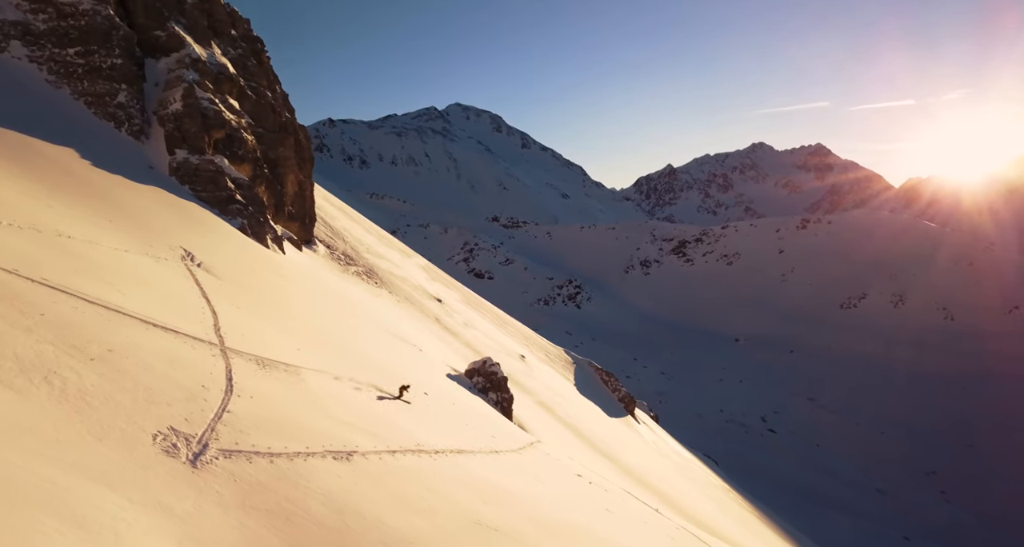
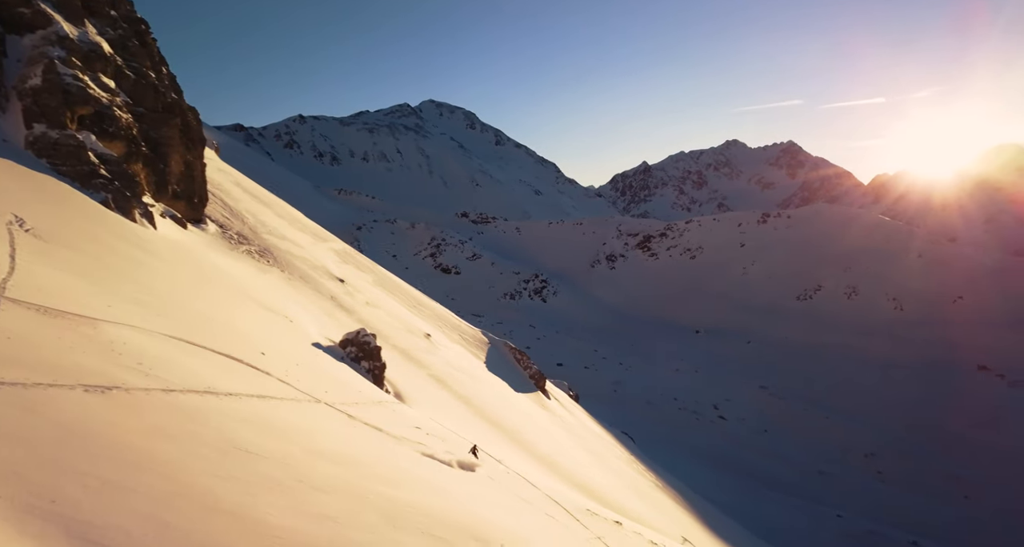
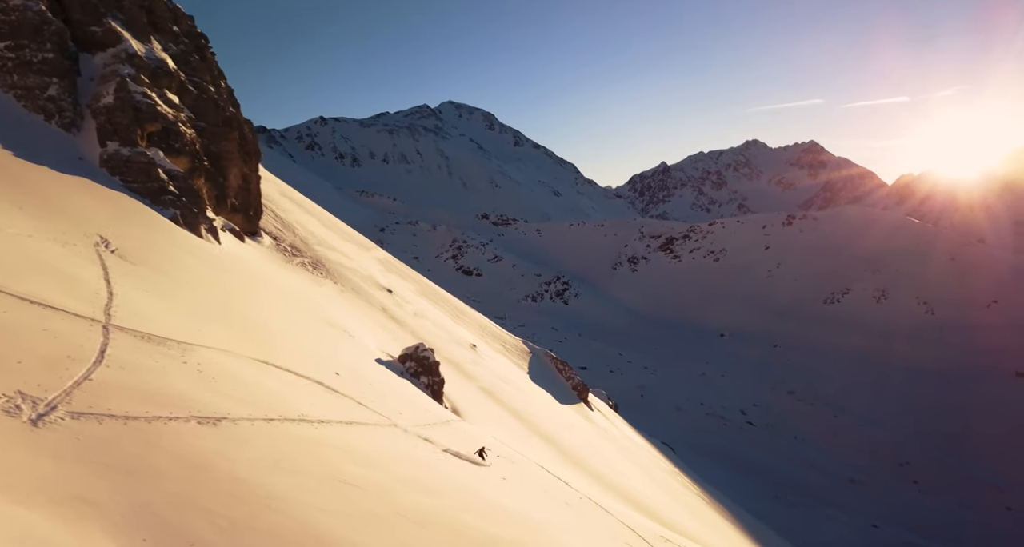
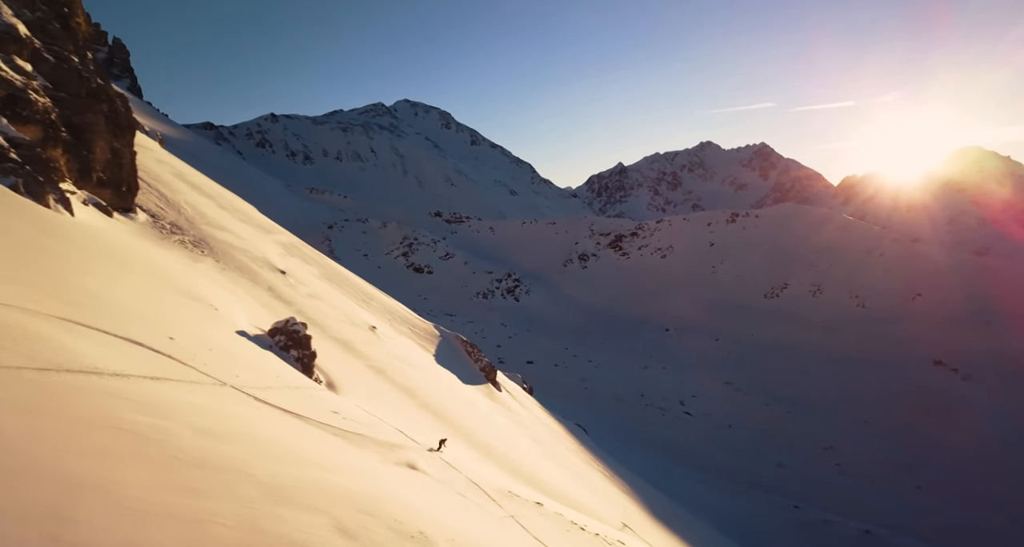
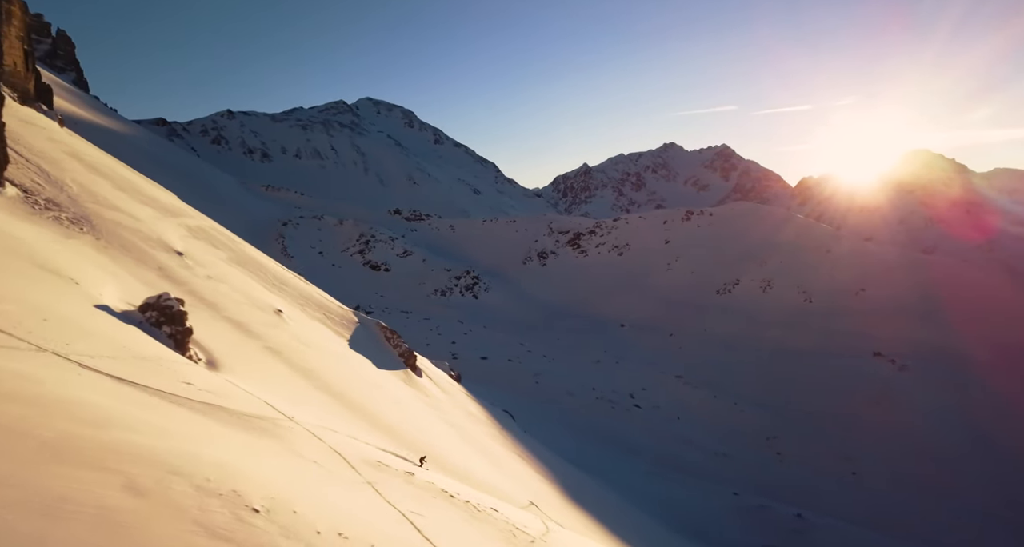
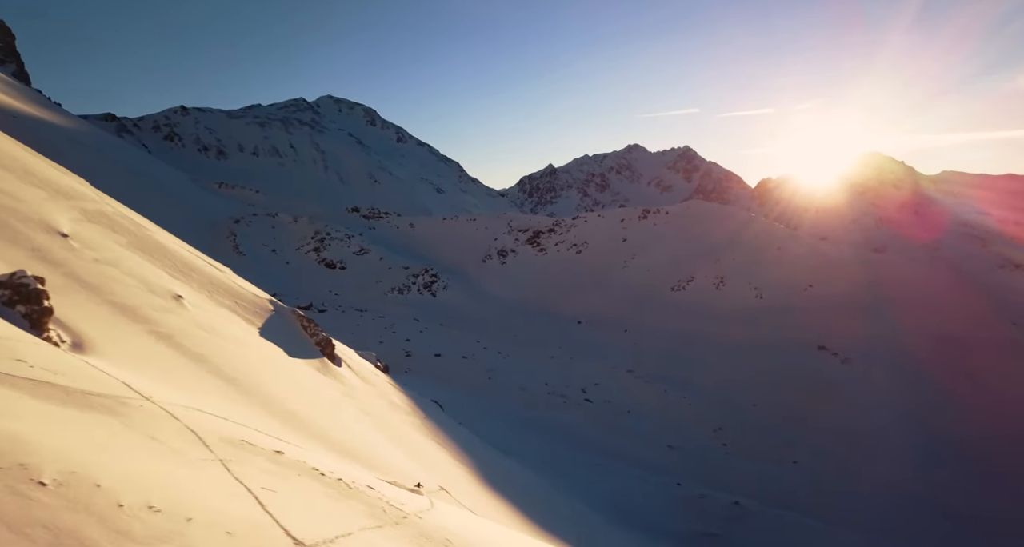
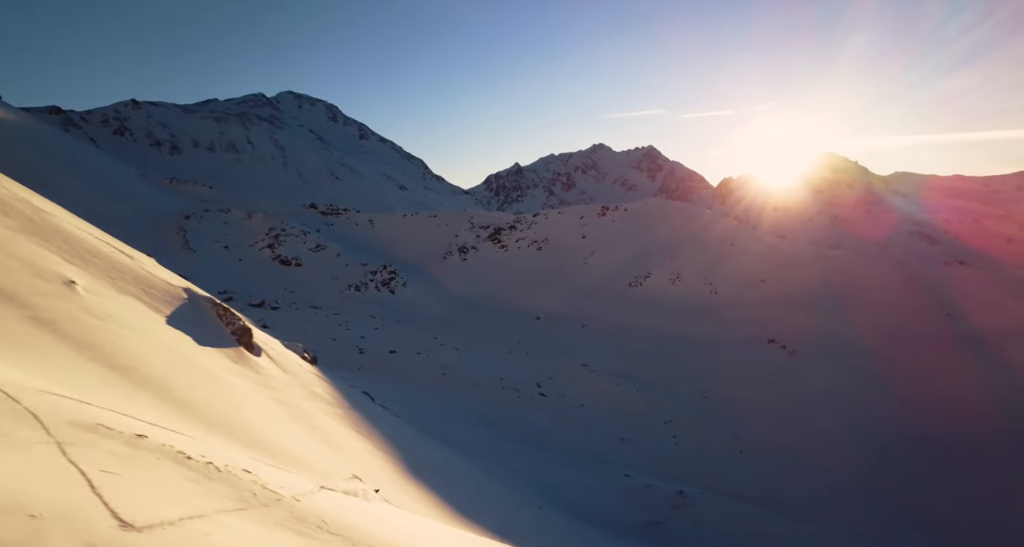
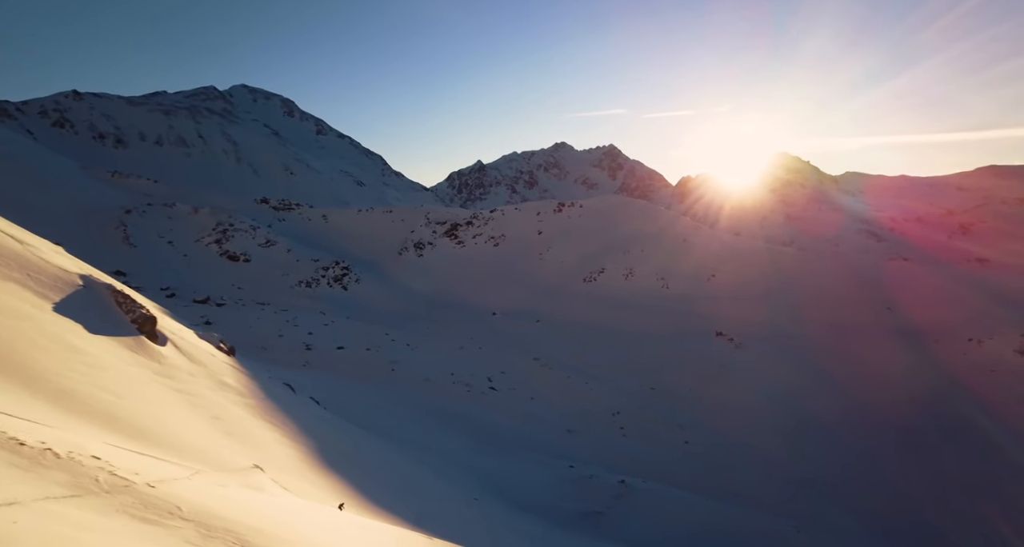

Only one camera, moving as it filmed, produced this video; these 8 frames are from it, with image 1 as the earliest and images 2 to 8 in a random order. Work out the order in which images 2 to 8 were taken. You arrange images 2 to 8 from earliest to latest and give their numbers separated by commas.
3, 2, 4, 5, 6, 7, 8
